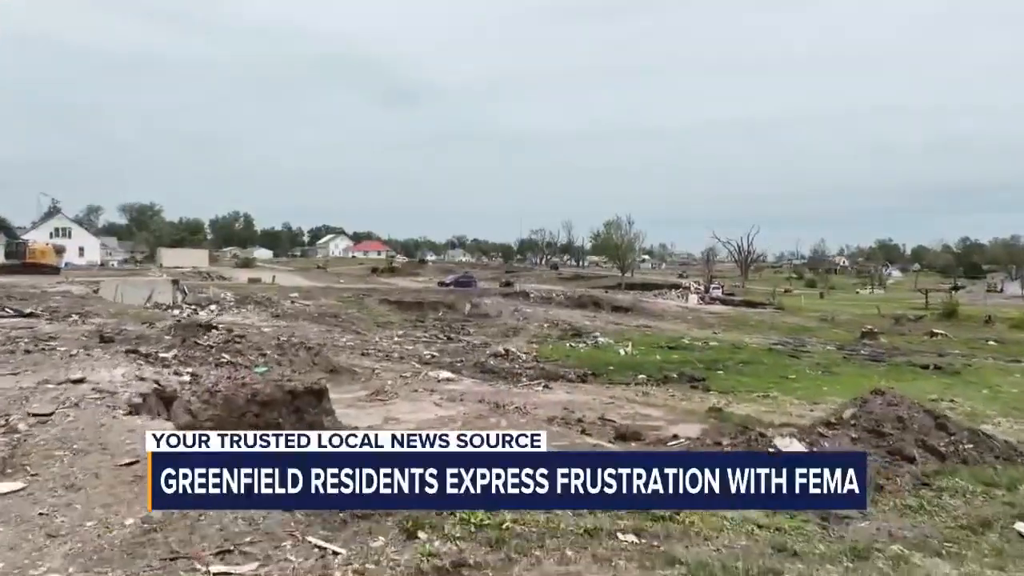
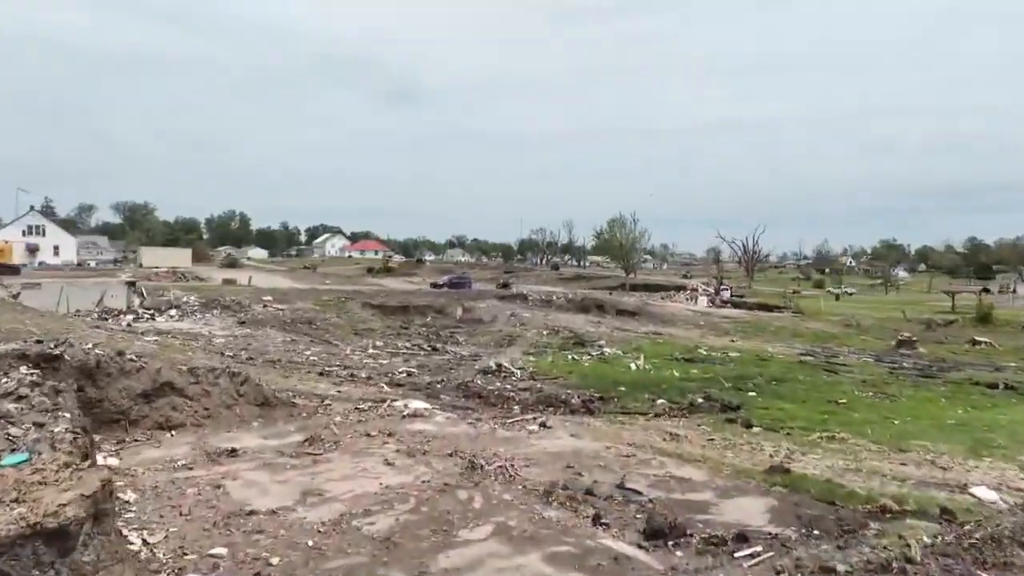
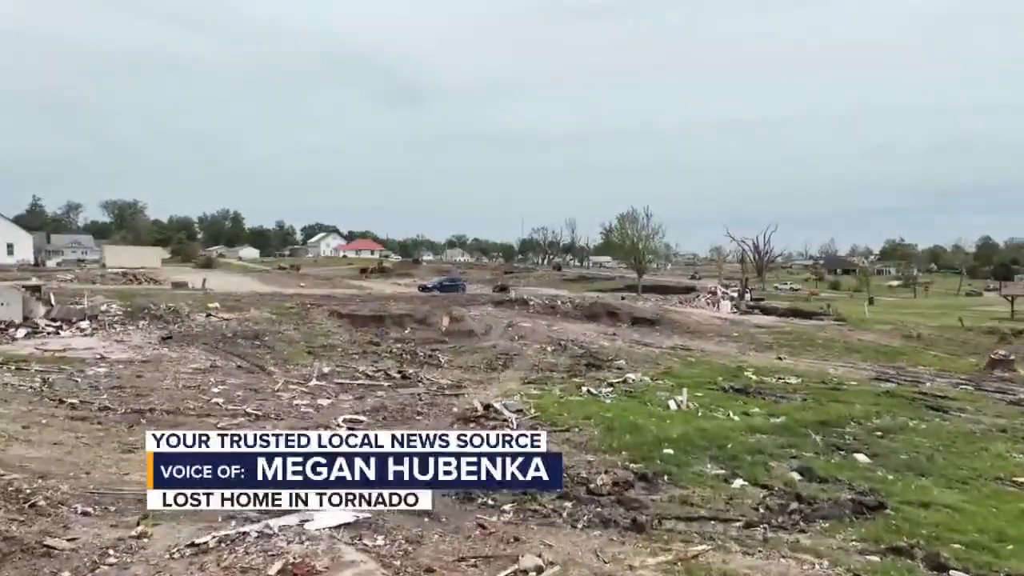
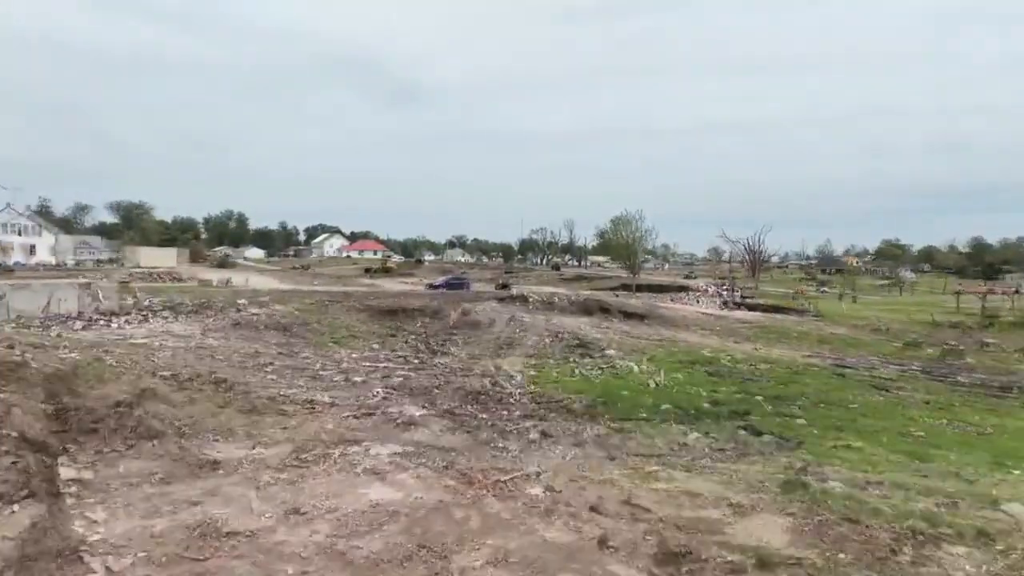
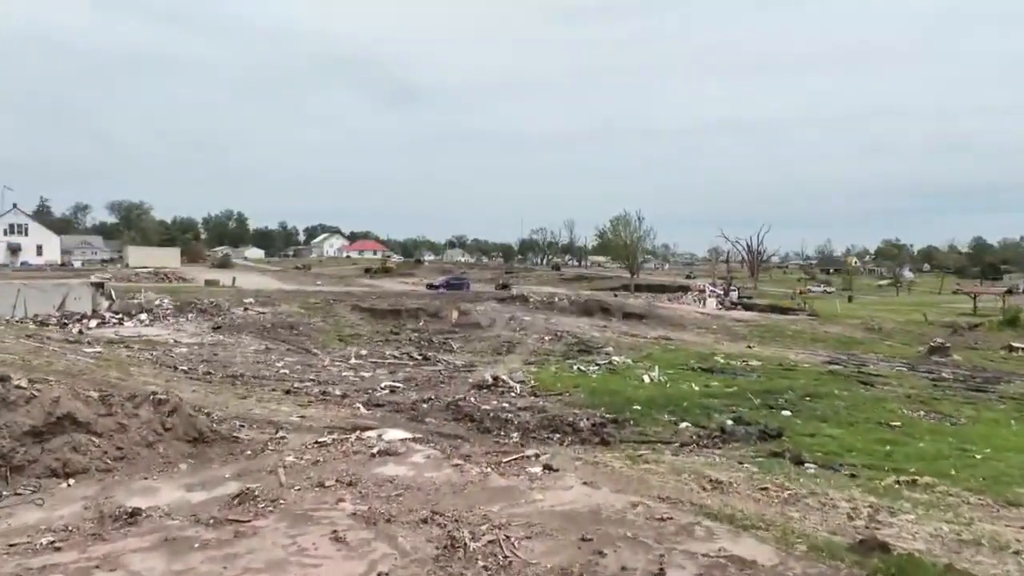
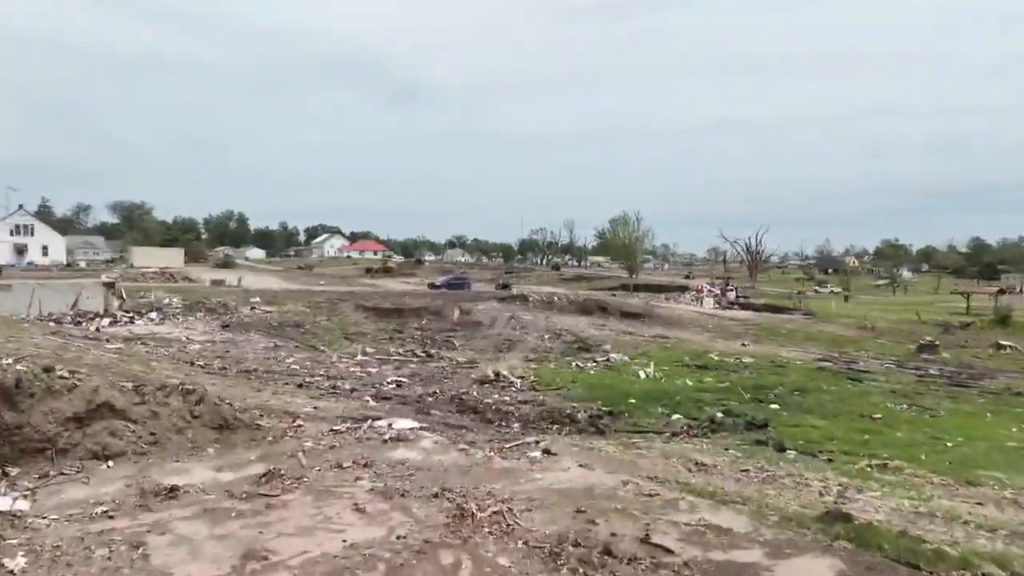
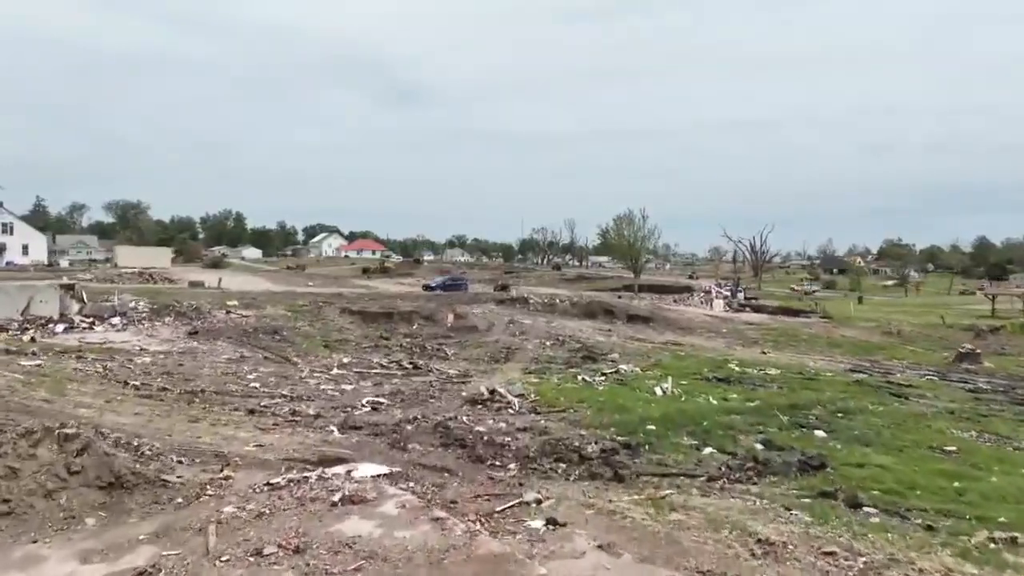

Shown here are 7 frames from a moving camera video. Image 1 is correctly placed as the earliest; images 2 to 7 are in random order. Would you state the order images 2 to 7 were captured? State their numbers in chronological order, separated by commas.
2, 5, 4, 6, 7, 3
